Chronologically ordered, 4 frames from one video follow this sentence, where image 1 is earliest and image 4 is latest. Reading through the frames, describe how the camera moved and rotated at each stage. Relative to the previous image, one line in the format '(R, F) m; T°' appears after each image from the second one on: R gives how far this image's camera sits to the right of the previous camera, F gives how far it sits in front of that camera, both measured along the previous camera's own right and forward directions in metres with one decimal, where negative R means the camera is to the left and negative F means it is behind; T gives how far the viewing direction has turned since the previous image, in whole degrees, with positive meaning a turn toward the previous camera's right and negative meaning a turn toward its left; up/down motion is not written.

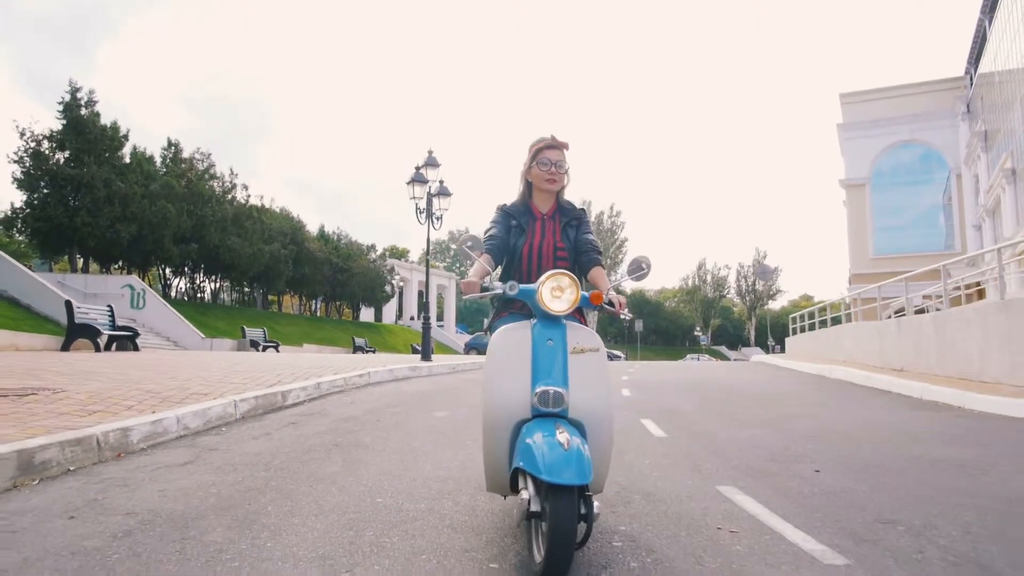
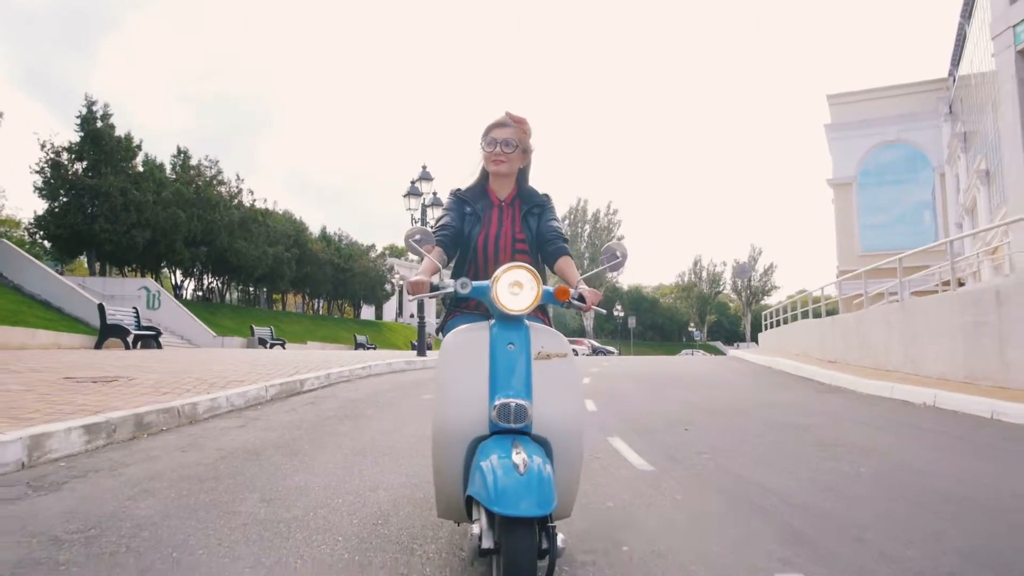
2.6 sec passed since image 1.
(+0.4, -2.0) m; 0°
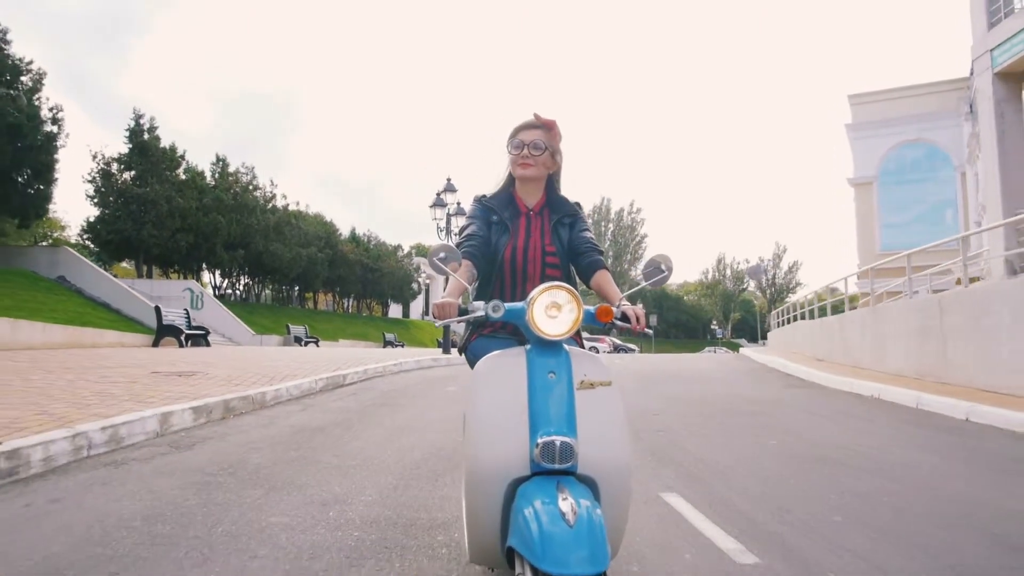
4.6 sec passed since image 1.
(+0.2, -1.7) m; -2°
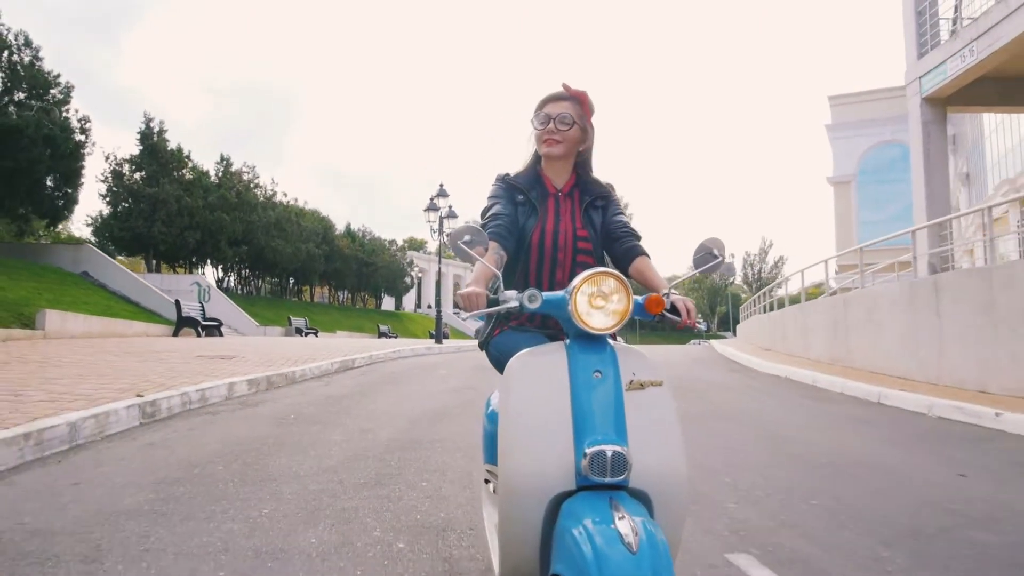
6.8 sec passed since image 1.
(+0.2, -2.4) m; +1°
